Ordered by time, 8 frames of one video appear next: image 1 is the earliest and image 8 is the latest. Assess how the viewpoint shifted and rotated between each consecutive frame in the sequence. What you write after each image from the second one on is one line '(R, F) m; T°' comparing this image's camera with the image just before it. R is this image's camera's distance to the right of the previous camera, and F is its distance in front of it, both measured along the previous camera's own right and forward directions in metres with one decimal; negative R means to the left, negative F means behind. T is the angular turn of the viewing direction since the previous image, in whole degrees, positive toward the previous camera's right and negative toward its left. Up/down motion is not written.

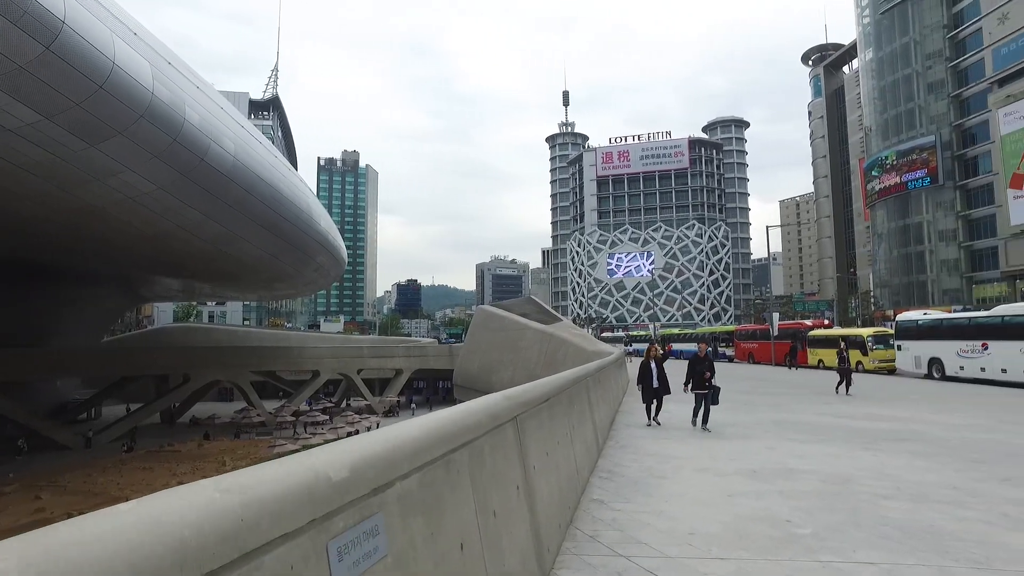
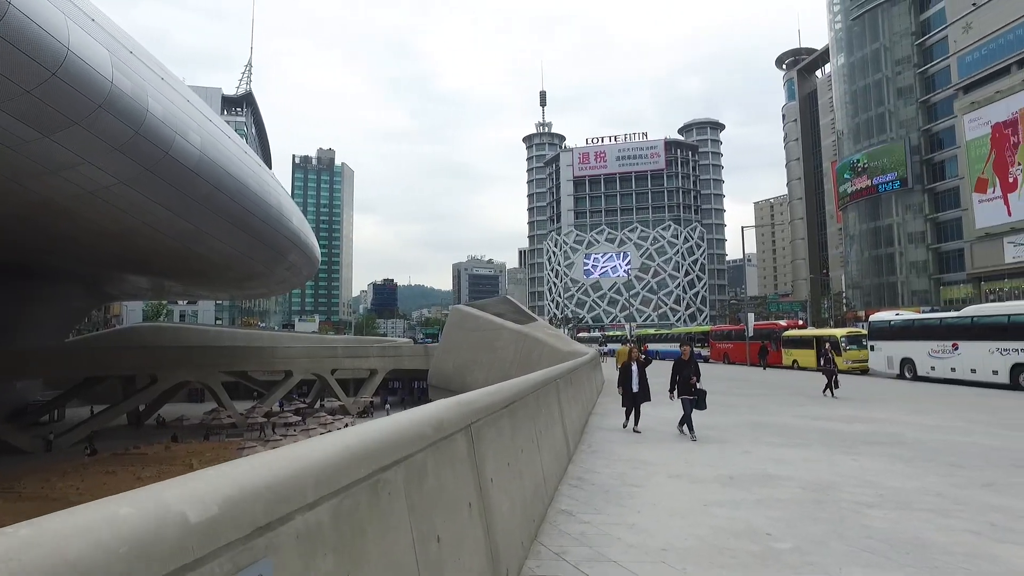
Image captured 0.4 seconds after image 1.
(+0.1, +0.2) m; +2°
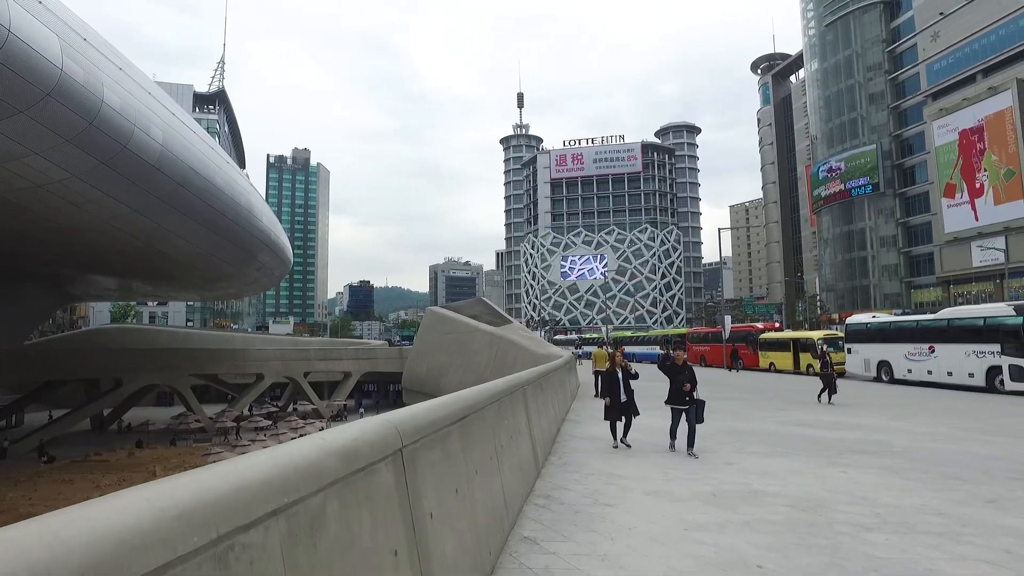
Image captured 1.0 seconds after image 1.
(+0.1, +0.4) m; +2°
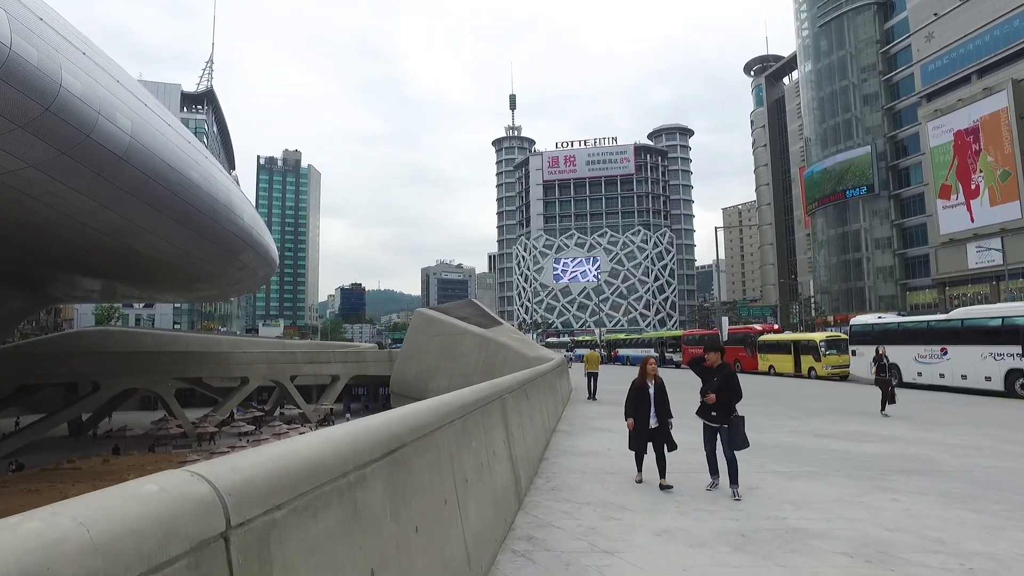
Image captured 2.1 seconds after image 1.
(+0.1, +0.9) m; +1°
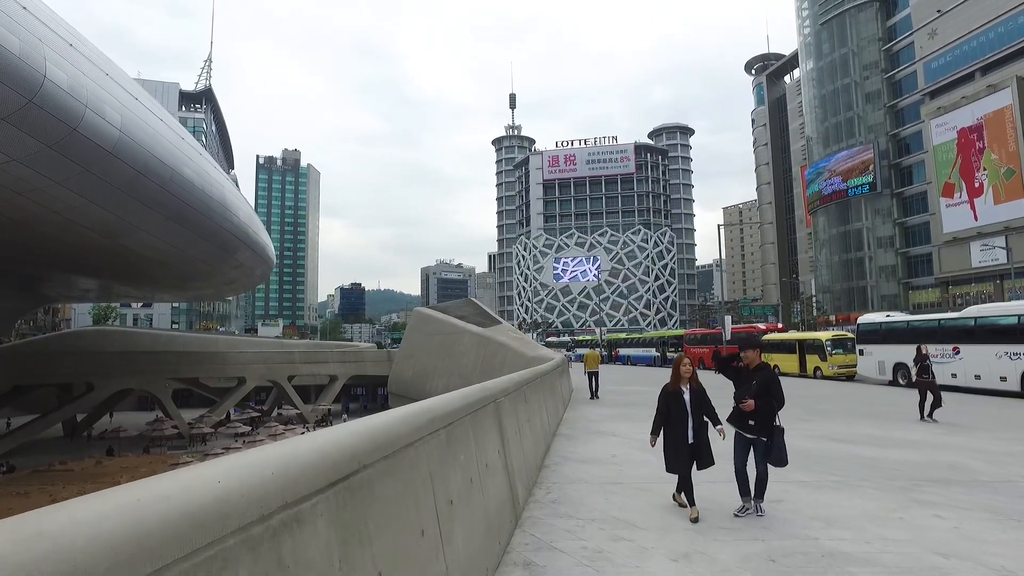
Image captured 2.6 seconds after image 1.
(0.0, +0.4) m; 0°
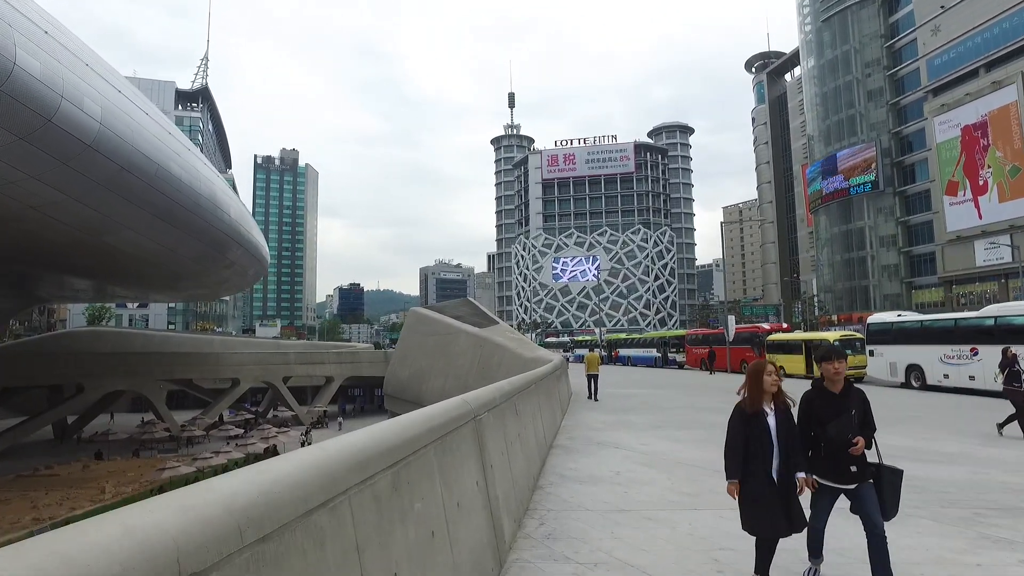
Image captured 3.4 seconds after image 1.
(+0.1, +0.7) m; 0°
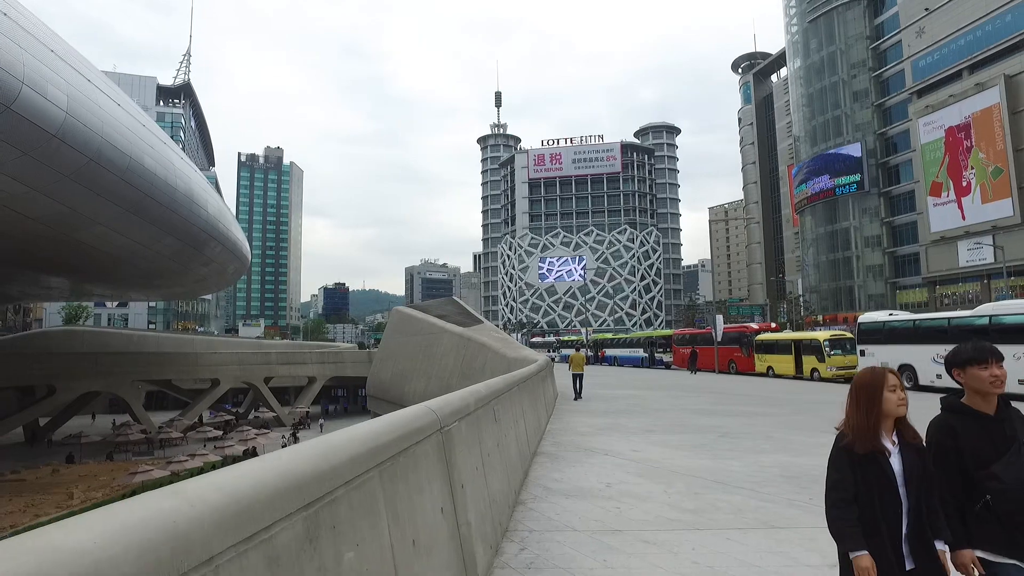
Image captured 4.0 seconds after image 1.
(0.0, +0.5) m; +1°
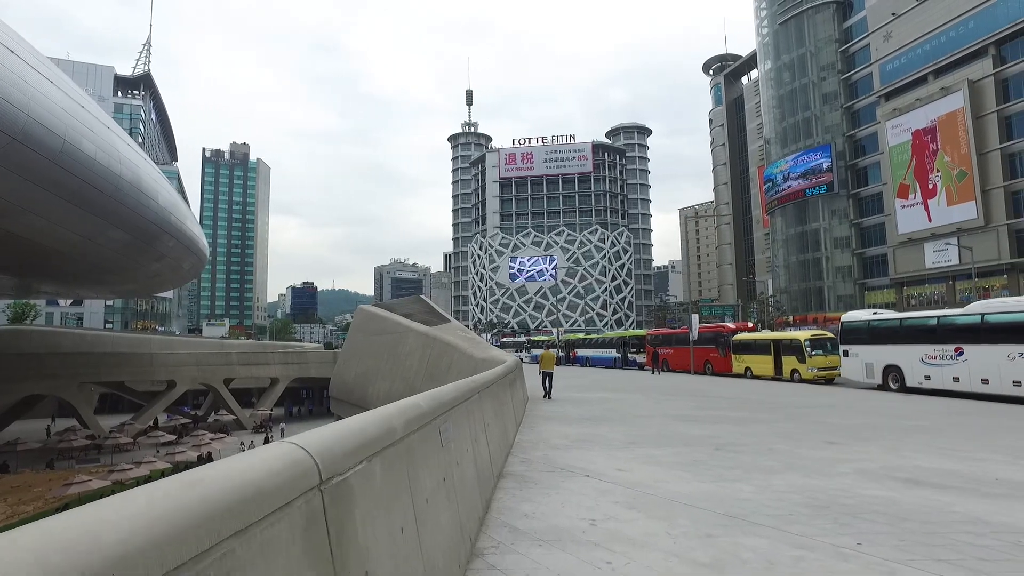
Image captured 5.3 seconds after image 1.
(+0.1, +1.0) m; +2°
